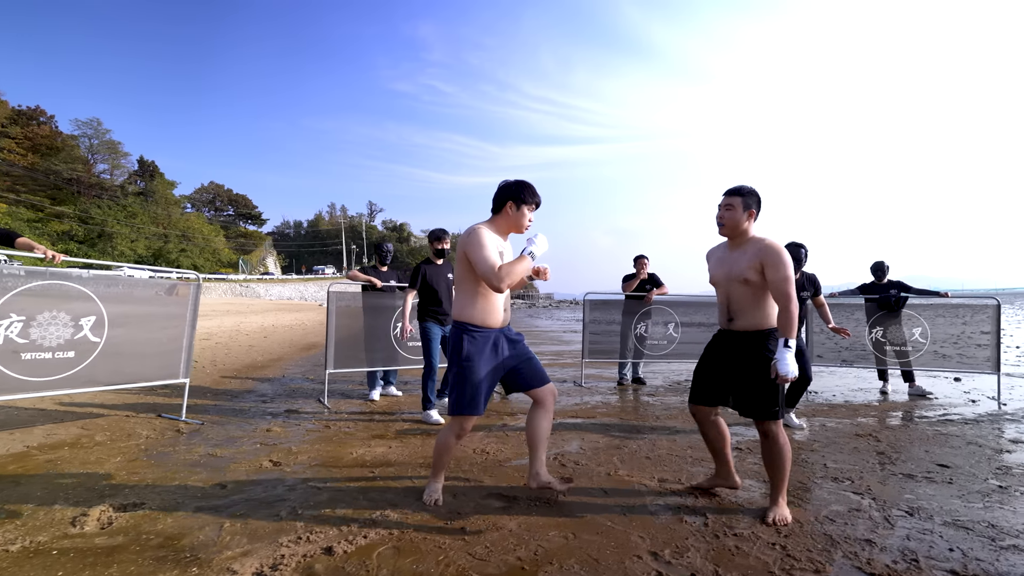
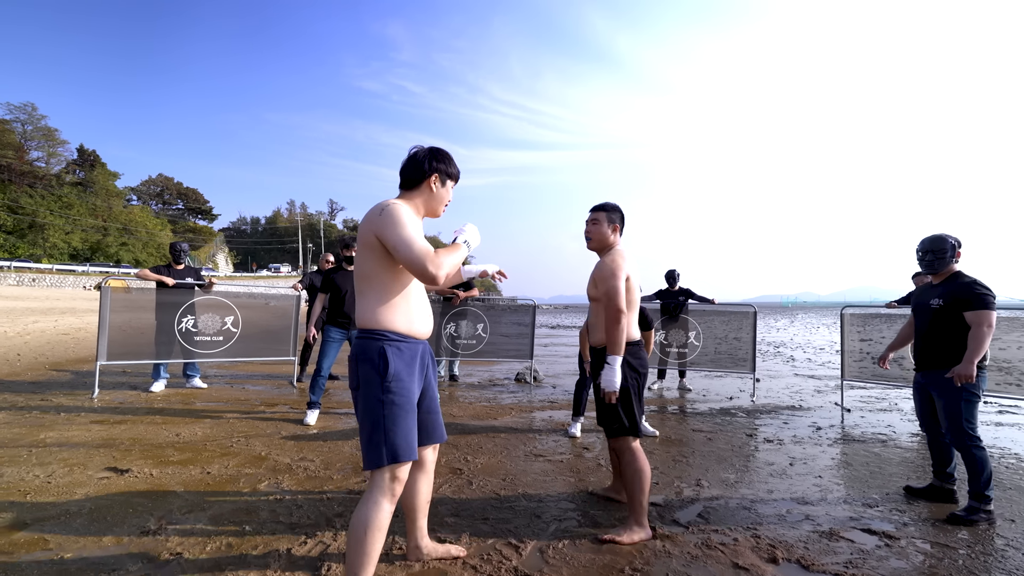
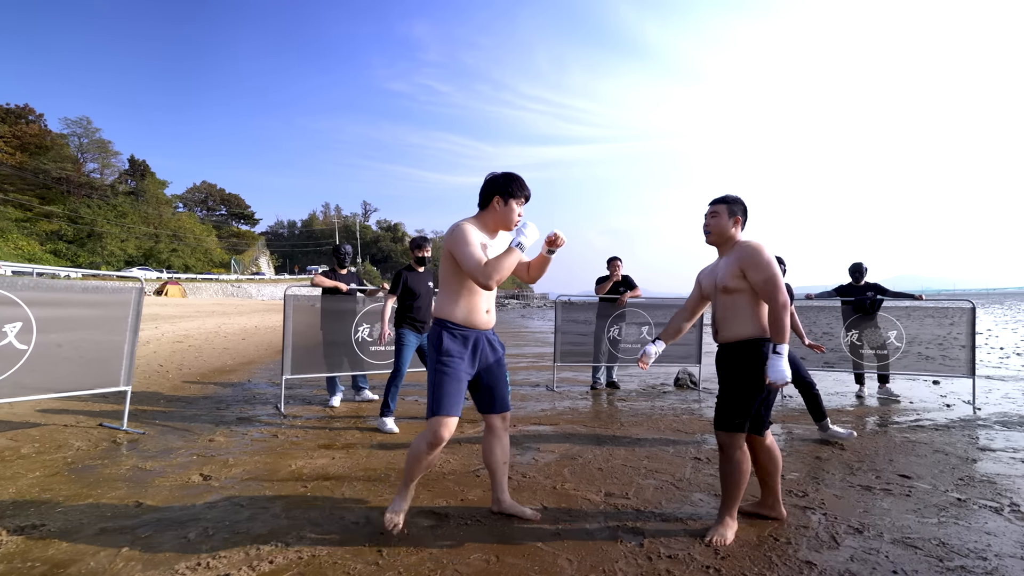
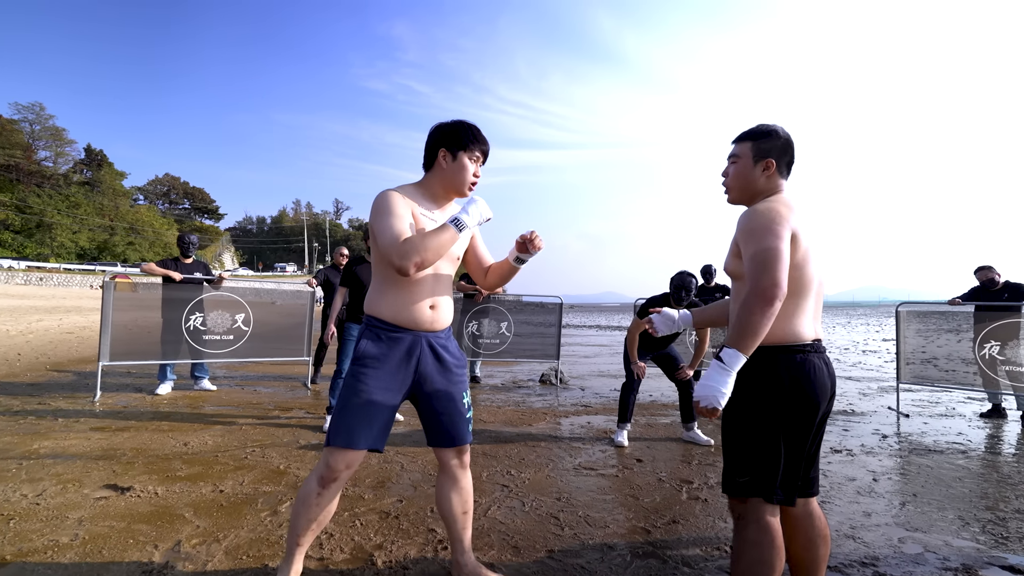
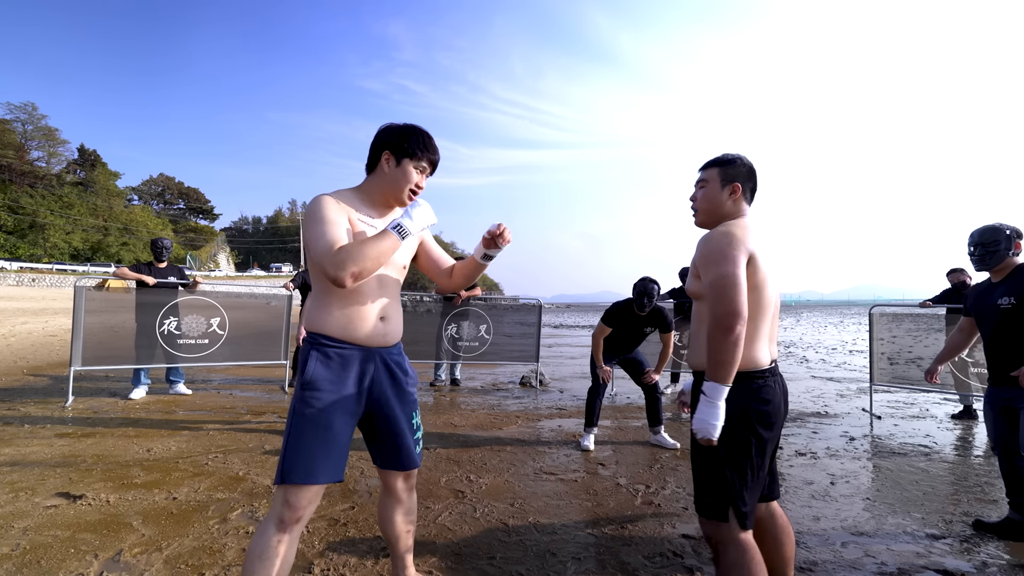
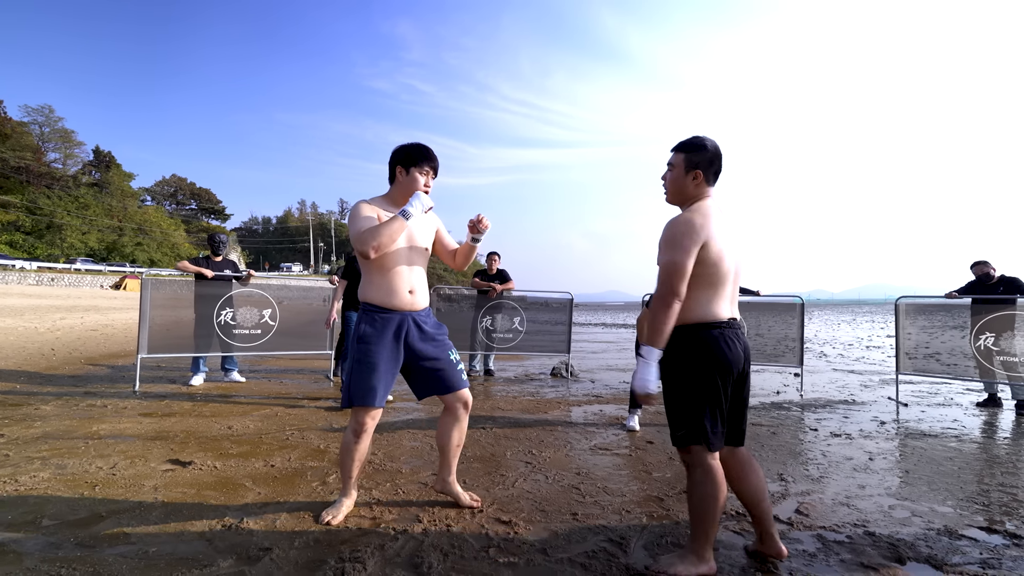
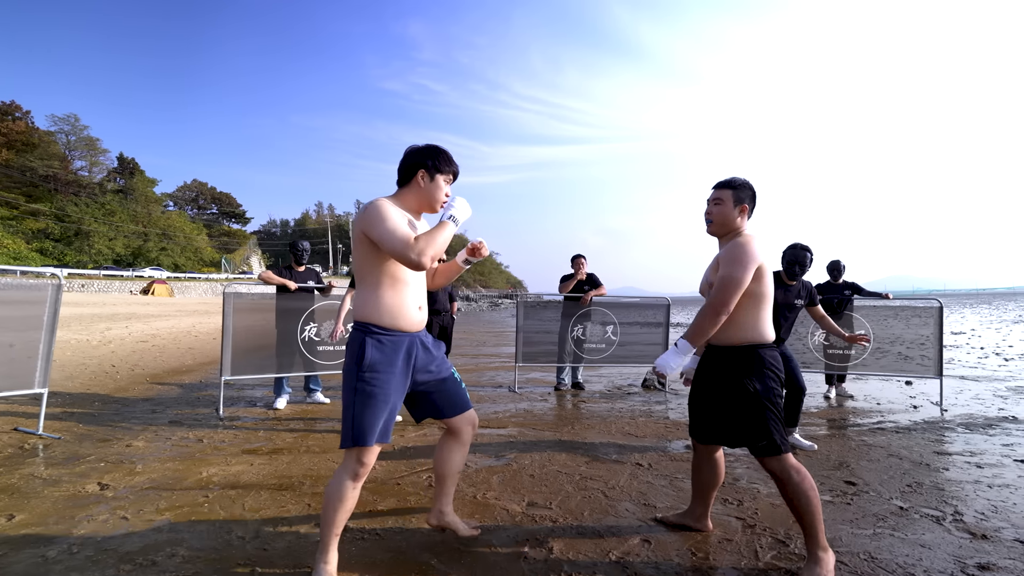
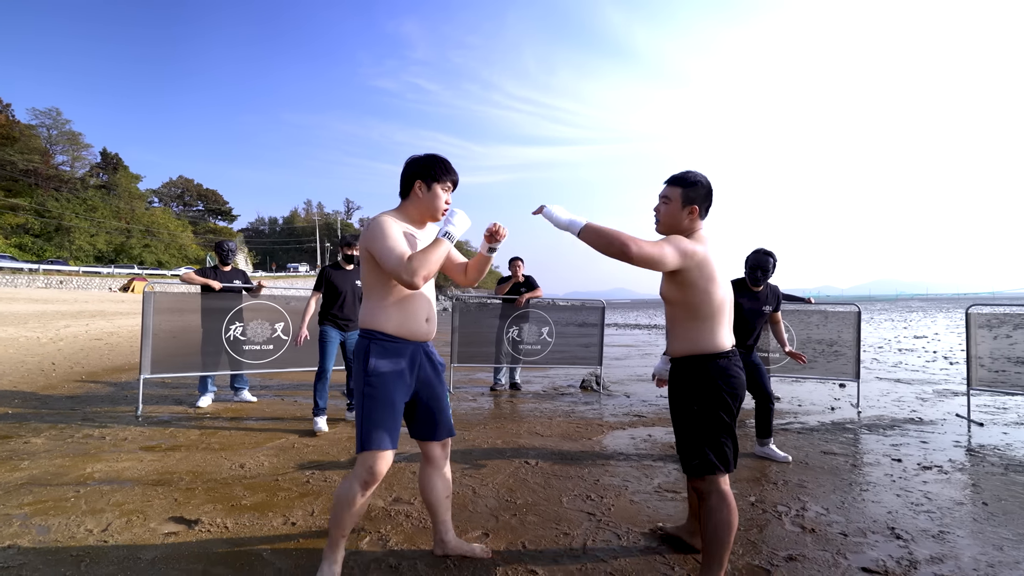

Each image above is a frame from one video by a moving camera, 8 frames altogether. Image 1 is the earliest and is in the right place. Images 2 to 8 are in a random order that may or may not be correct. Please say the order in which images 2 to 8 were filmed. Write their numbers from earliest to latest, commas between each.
3, 7, 8, 6, 4, 5, 2
